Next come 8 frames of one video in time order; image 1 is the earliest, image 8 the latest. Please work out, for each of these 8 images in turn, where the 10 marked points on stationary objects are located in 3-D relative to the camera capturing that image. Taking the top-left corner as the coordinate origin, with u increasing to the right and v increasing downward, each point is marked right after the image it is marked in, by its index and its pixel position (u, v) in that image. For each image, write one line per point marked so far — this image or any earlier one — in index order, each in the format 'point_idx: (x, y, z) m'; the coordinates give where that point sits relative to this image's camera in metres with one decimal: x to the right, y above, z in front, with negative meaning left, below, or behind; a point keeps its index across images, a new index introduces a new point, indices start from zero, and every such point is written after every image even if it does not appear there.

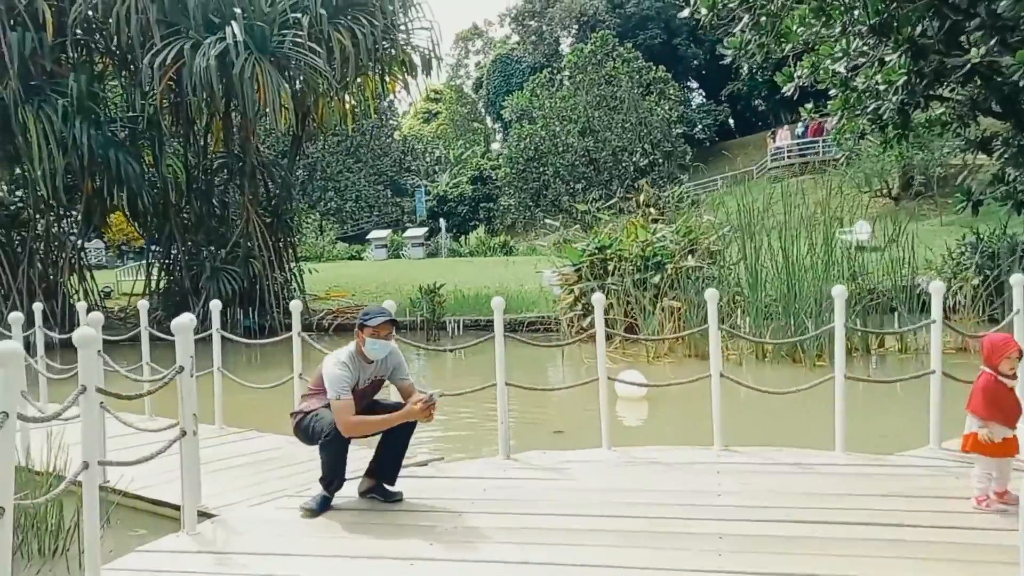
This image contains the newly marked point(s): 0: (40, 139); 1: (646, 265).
0: (-5.8, +1.8, +10.5) m
1: (+1.6, +0.3, +10.4) m
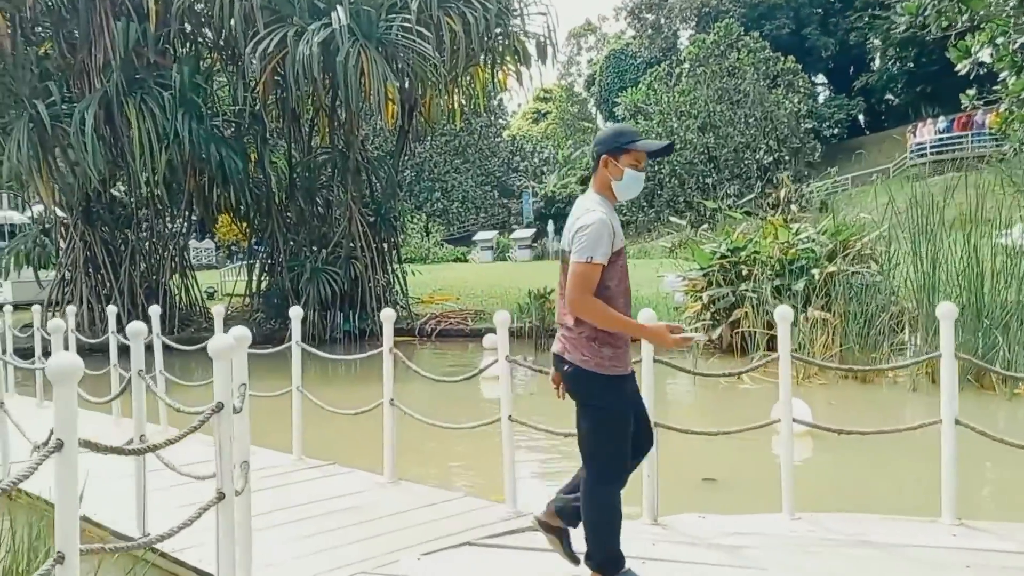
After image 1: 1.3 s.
0: (-4.4, +1.8, +10.2) m
1: (+2.9, +0.2, +9.1) m
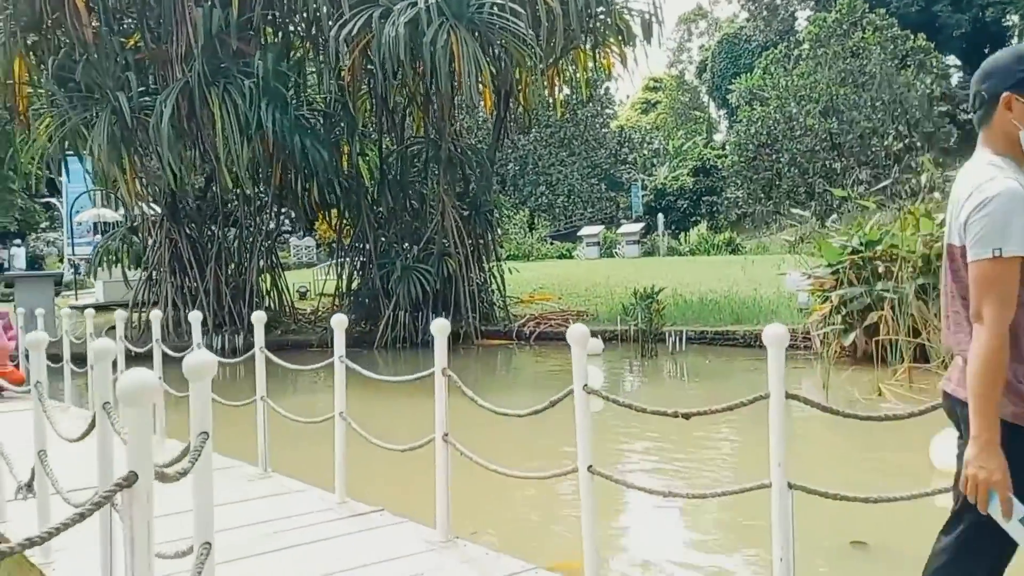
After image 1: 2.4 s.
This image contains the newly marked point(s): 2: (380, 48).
0: (-3.3, +1.8, +9.7) m
1: (+3.9, +0.2, +7.7) m
2: (-1.5, +2.8, +9.8) m
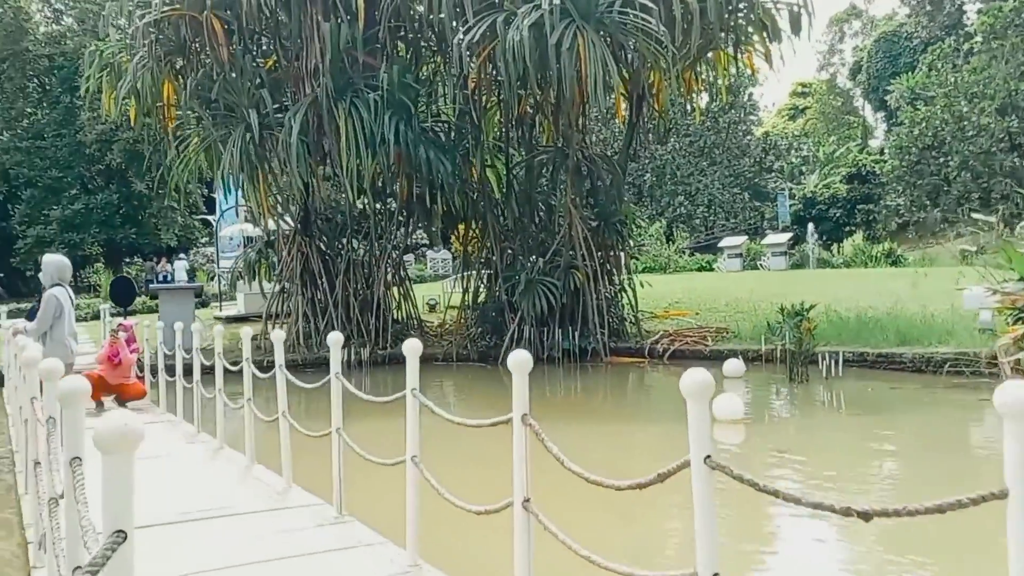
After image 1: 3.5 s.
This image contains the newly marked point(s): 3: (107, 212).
0: (-1.8, +1.7, +9.6) m
1: (+4.9, +0.1, +6.5) m
2: (-0.1, +2.6, +9.5) m
3: (-7.7, +1.5, +16.3) m
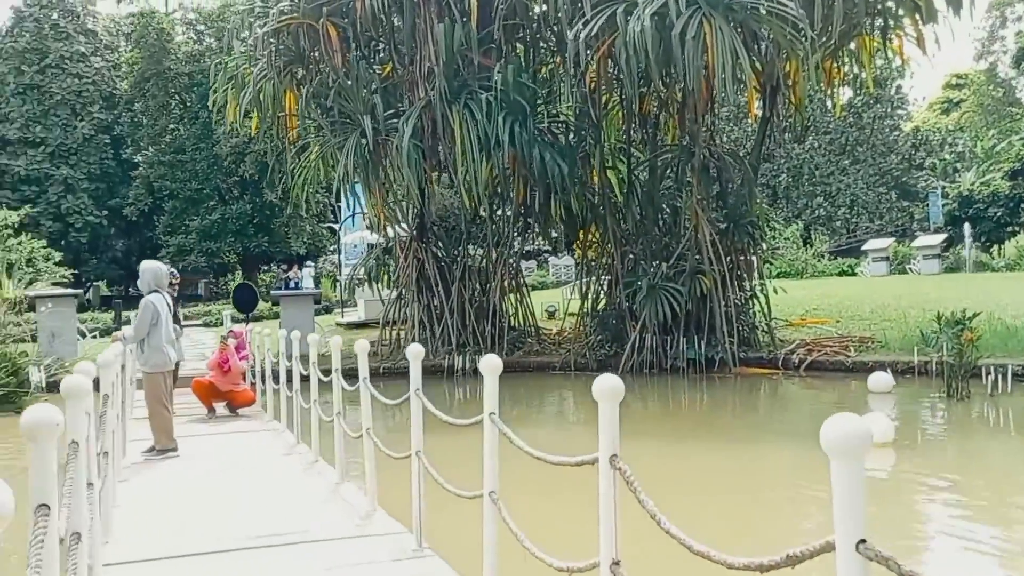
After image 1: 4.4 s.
0: (-0.5, +1.6, +9.3) m
1: (+5.7, 0.0, +5.2) m
2: (+1.2, +2.5, +9.0) m
3: (-5.3, +1.3, +16.9) m
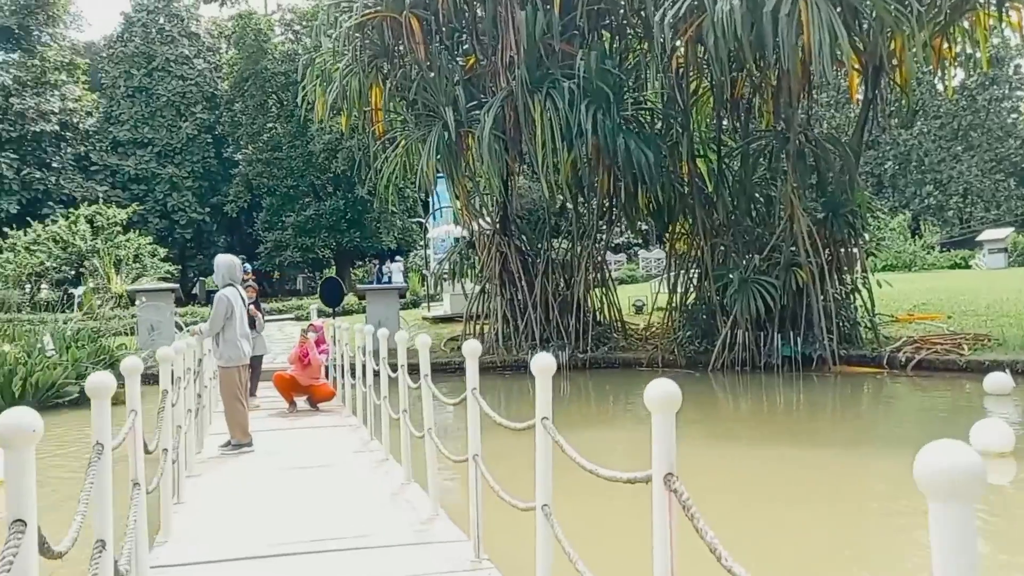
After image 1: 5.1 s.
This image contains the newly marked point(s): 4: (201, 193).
0: (+0.4, +1.7, +9.1) m
1: (+6.1, +0.1, +4.4) m
2: (+2.0, +2.6, +8.6) m
3: (-3.6, +1.5, +17.2) m
4: (-6.4, +2.0, +17.6) m
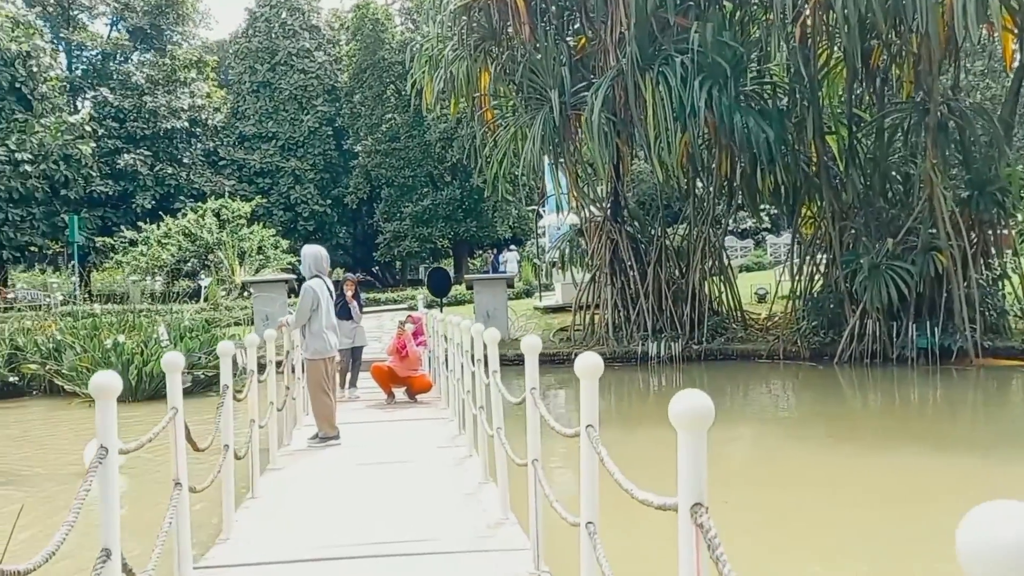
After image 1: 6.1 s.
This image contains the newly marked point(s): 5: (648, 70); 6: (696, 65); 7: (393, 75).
0: (+1.5, +1.8, +8.7) m
1: (+6.4, +0.2, +3.2) m
2: (+3.0, +2.7, +7.9) m
3: (-1.2, +1.7, +17.2) m
4: (-4.0, +2.2, +18.0) m
5: (+1.4, +2.2, +8.8) m
6: (+1.9, +2.3, +8.7) m
7: (-2.4, +4.3, +17.1) m
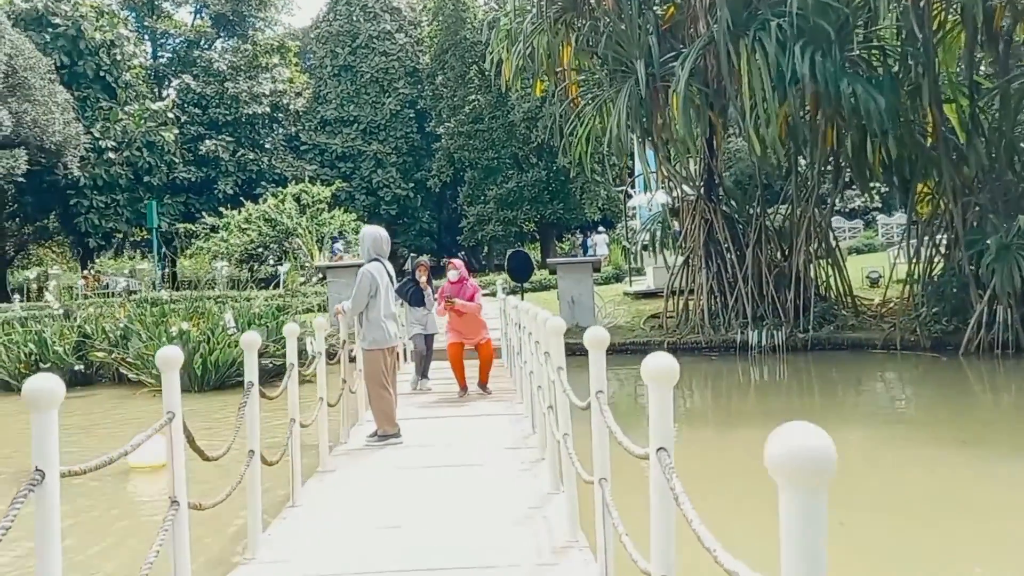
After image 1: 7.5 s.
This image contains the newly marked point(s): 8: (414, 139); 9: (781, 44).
0: (+2.3, +2.0, +8.0) m
1: (+6.6, +0.2, +2.0) m
2: (+3.7, +2.9, +7.0) m
3: (+0.5, +2.0, +16.7) m
4: (-2.2, +2.5, +17.8) m
5: (+2.2, +2.4, +8.1) m
6: (+2.6, +2.4, +7.9) m
7: (-0.7, +4.5, +16.7) m
8: (-2.0, +3.1, +17.8) m
9: (+2.5, +2.3, +8.0) m
